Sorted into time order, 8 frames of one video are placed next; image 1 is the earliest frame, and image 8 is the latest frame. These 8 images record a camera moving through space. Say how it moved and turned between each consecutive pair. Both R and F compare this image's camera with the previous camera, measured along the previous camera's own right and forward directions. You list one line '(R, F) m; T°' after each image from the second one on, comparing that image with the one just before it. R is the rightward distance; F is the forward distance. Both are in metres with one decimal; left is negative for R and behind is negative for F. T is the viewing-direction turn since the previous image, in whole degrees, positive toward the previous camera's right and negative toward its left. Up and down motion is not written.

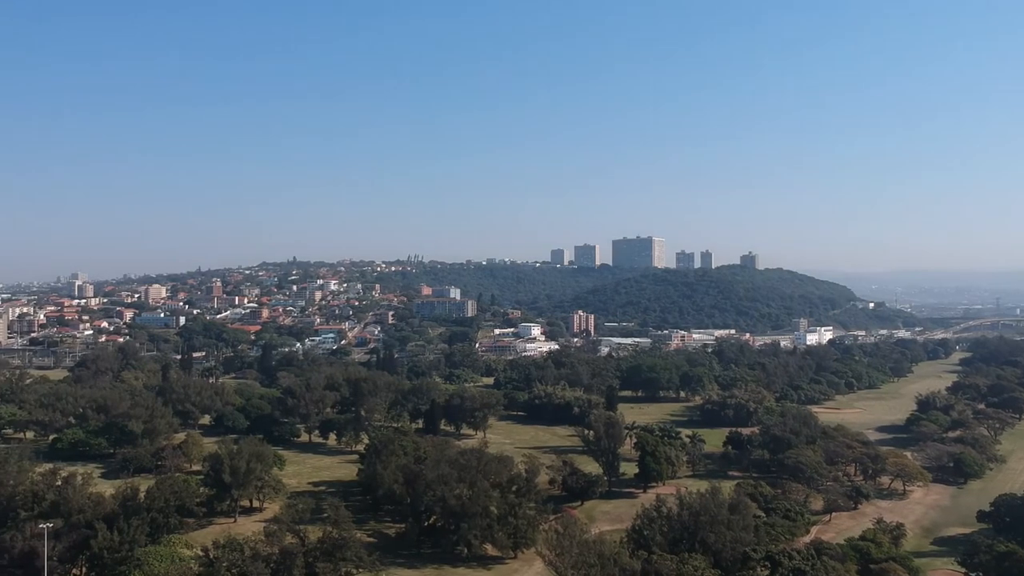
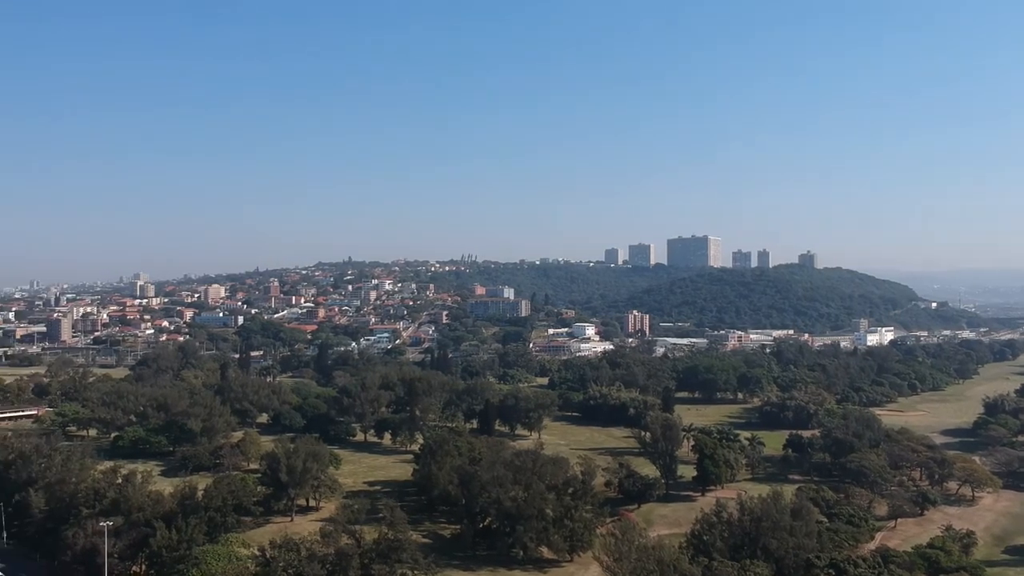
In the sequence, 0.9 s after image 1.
(-0.1, +0.4) m; -3°
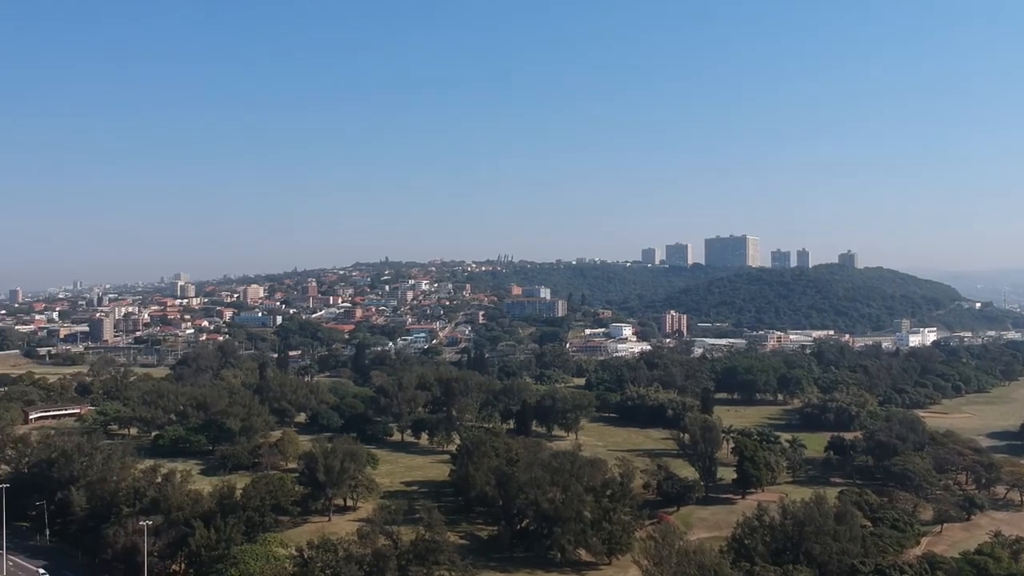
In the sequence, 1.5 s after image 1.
(-0.1, +0.3) m; -2°
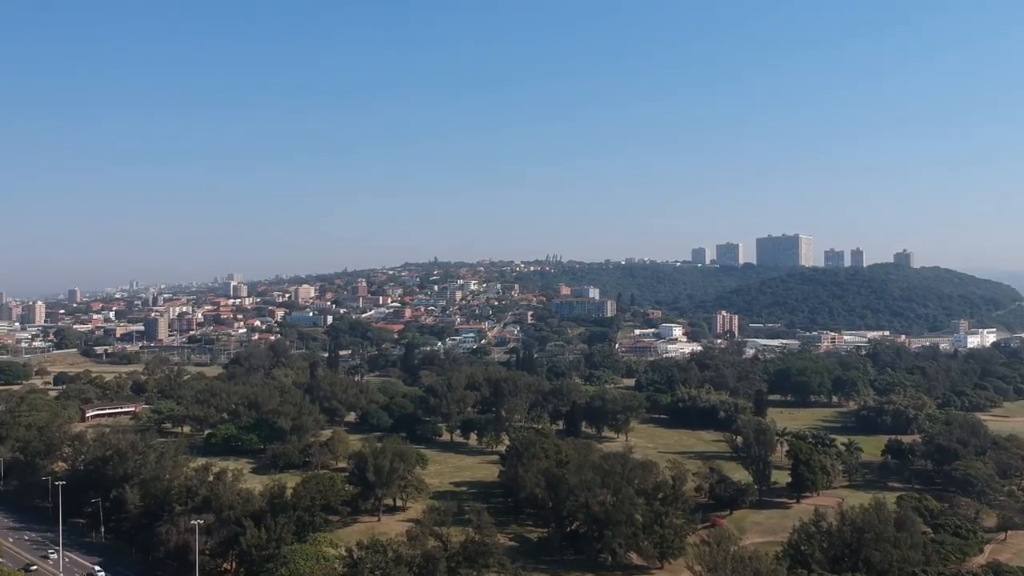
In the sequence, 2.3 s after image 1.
(-0.1, +0.4) m; -3°
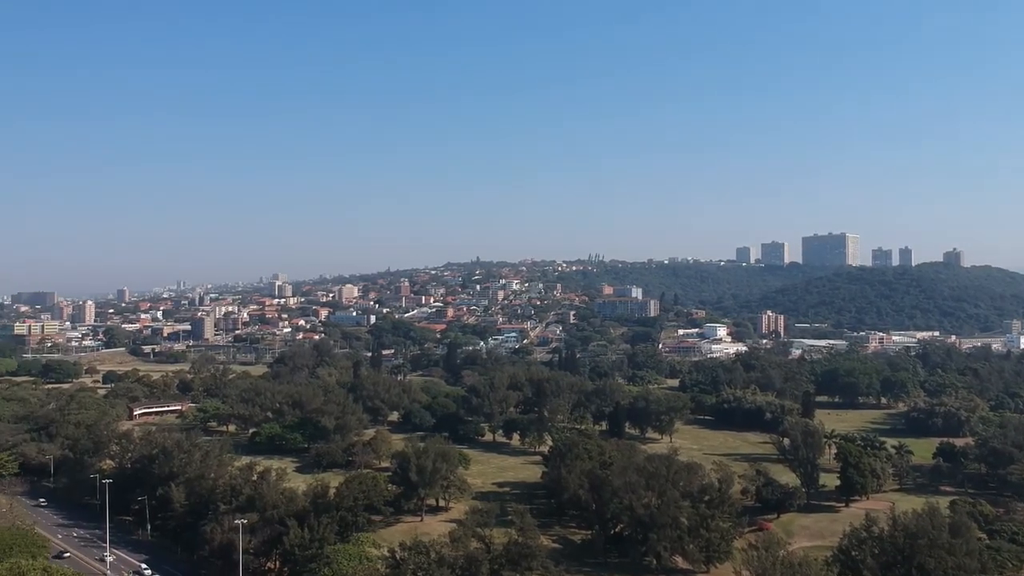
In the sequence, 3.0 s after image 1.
(0.0, +0.3) m; -2°
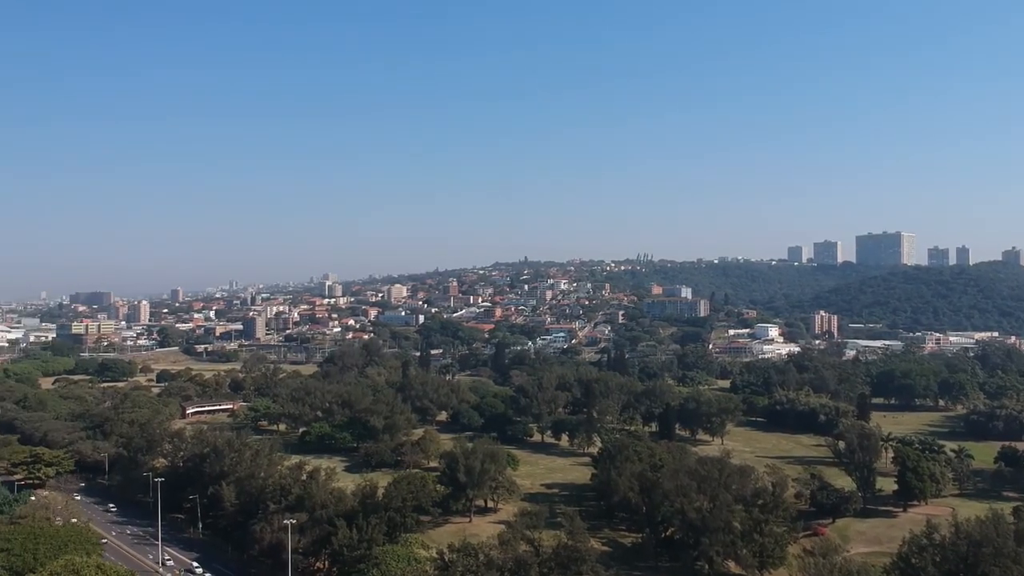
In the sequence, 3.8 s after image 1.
(0.0, +0.3) m; -3°
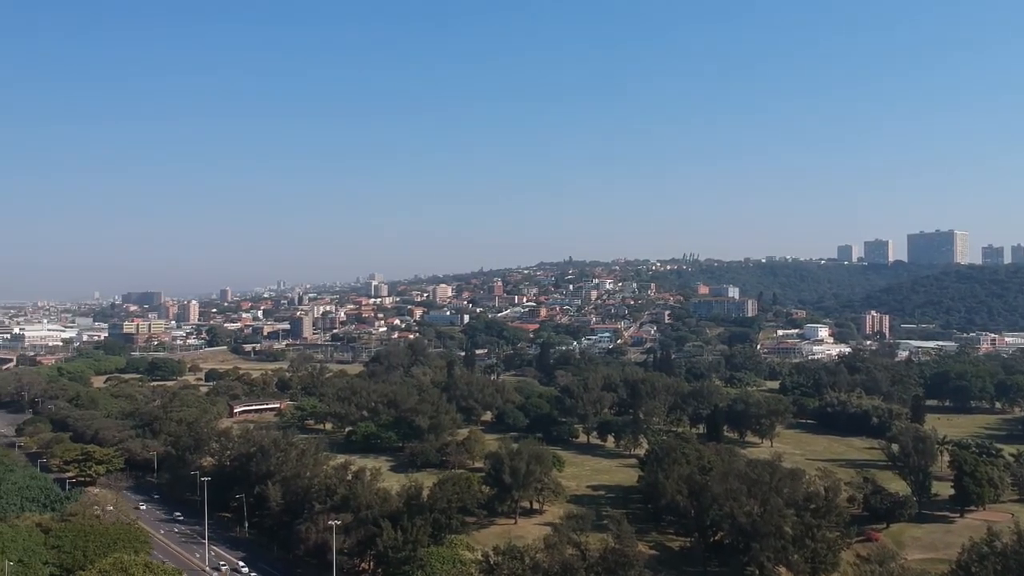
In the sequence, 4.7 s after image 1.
(0.0, +0.4) m; -3°
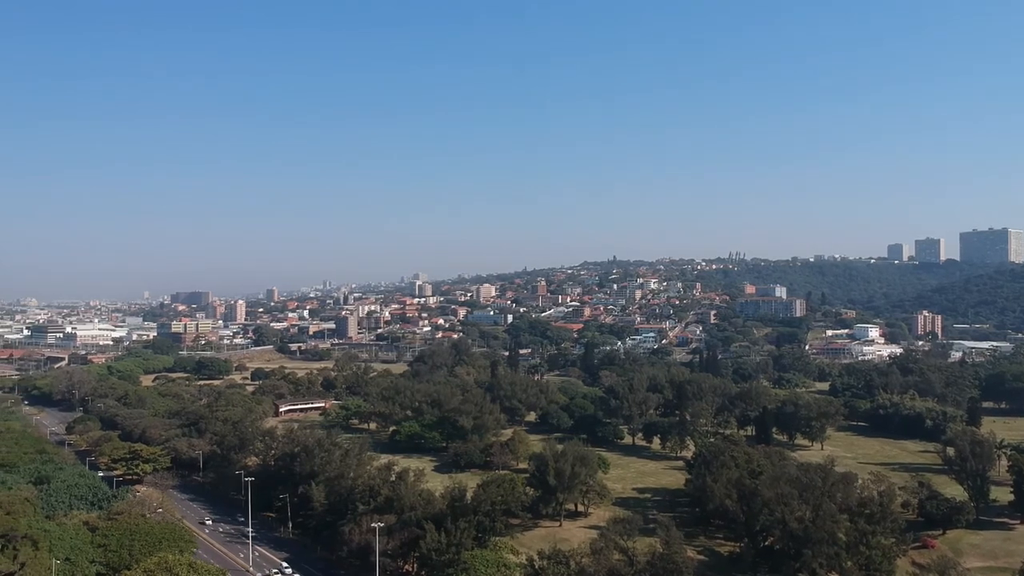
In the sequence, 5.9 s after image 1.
(0.0, +0.5) m; -3°
